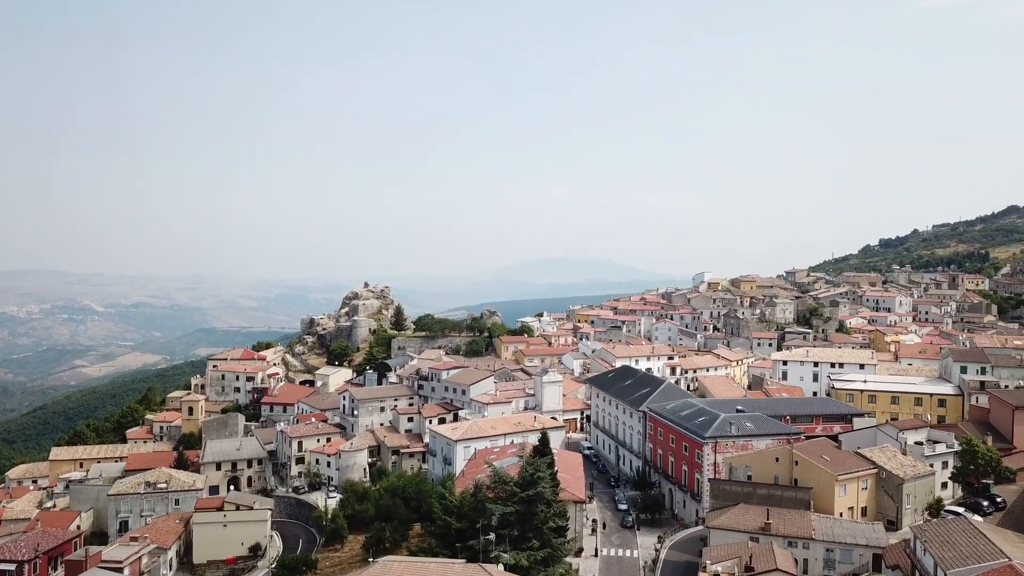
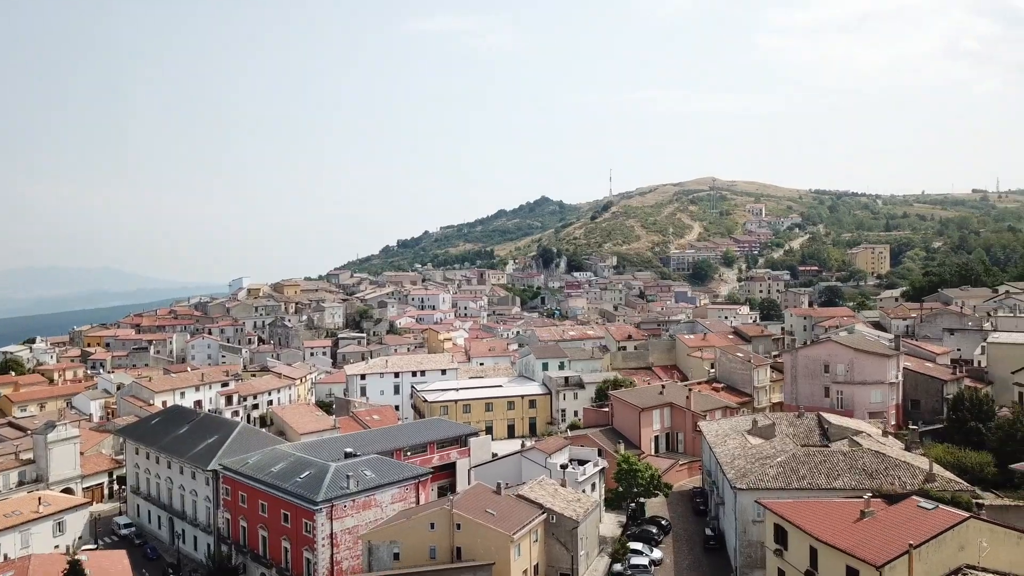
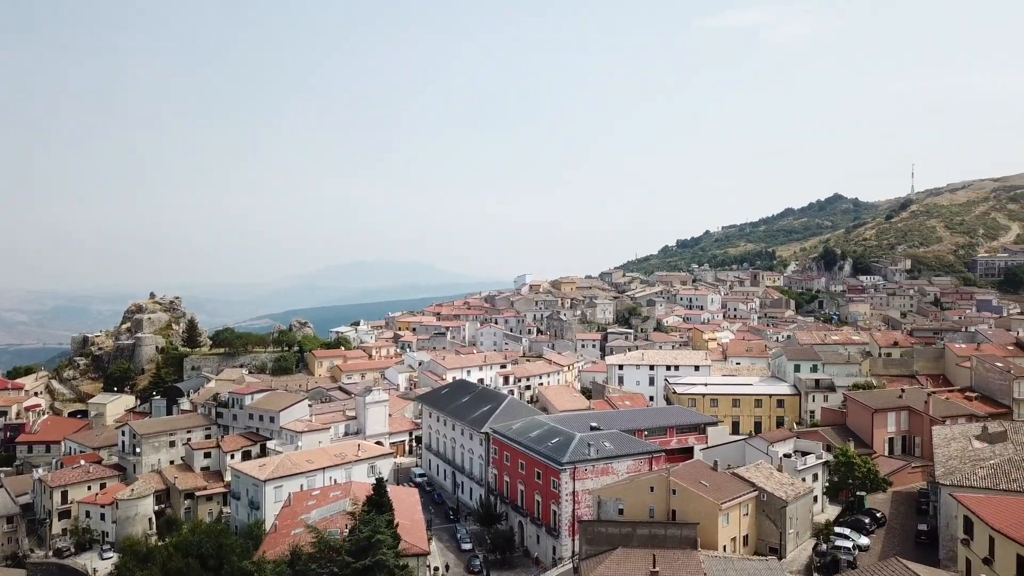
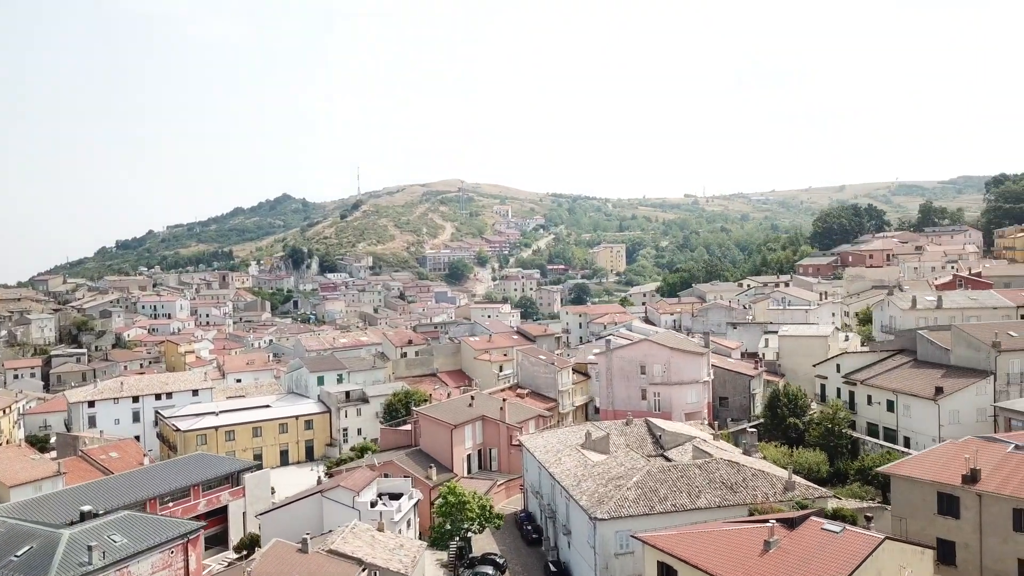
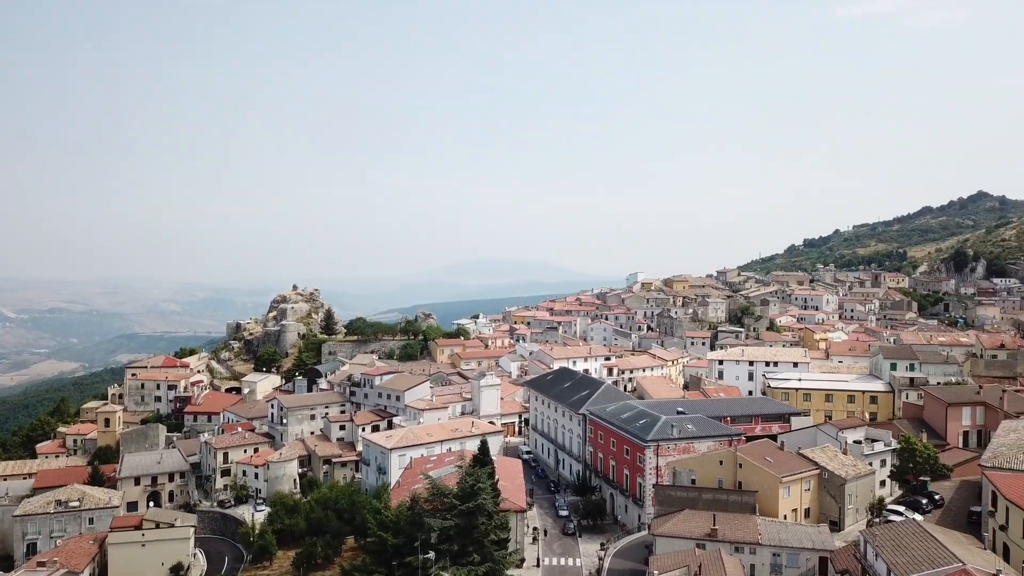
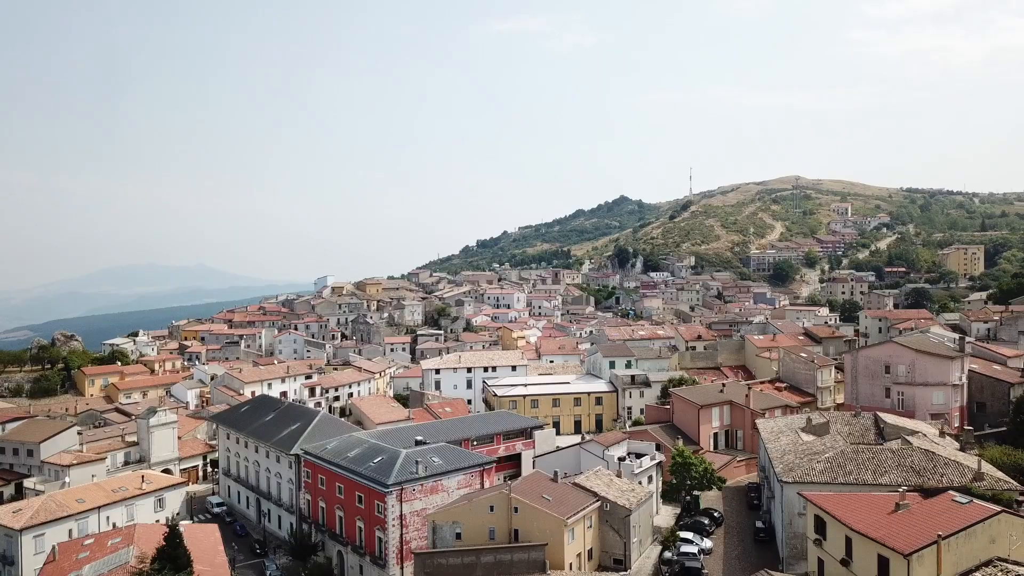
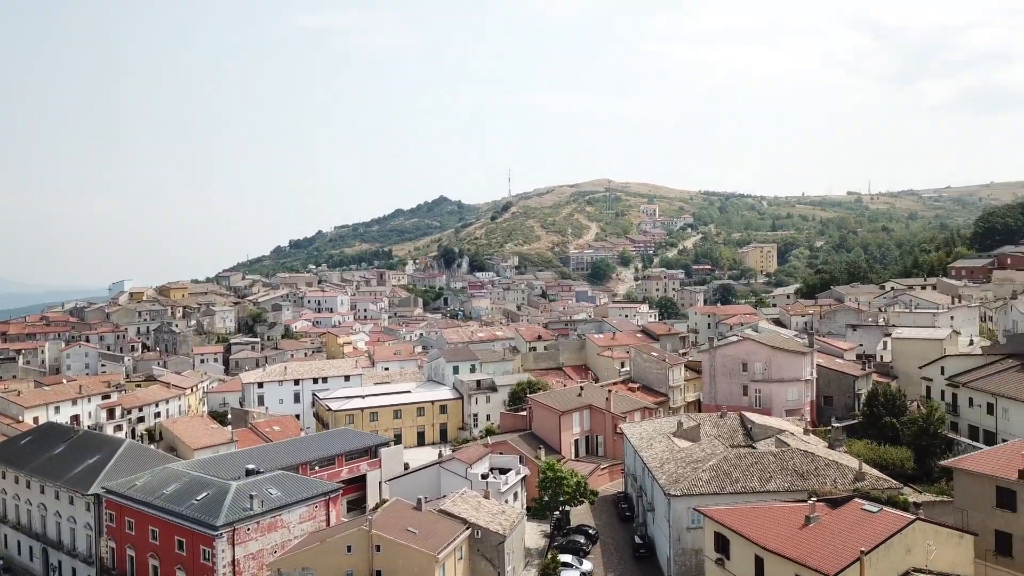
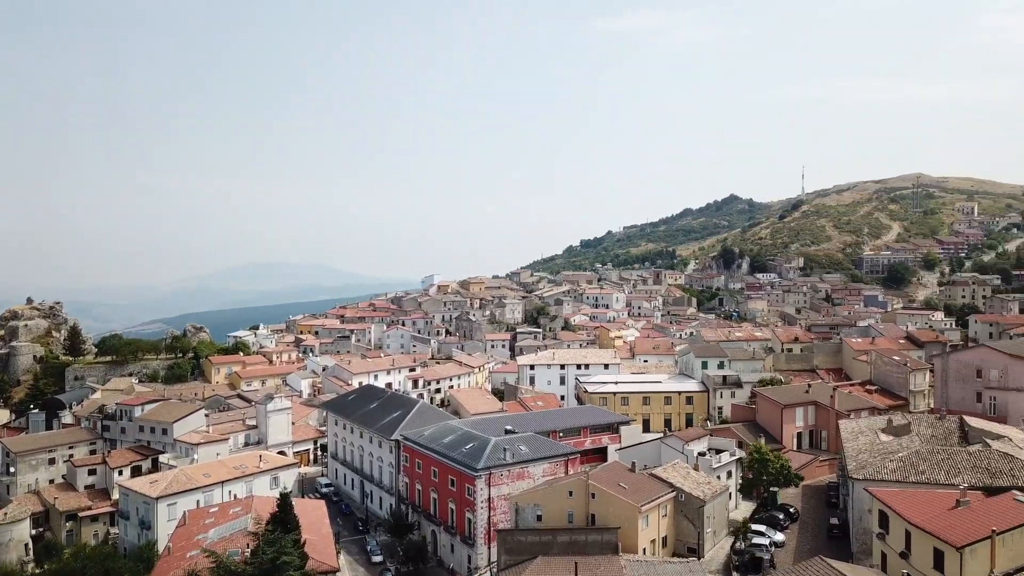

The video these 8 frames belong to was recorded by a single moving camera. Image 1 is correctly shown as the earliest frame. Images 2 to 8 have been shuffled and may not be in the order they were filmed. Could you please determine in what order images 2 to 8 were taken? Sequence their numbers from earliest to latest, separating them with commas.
5, 3, 8, 6, 2, 7, 4
